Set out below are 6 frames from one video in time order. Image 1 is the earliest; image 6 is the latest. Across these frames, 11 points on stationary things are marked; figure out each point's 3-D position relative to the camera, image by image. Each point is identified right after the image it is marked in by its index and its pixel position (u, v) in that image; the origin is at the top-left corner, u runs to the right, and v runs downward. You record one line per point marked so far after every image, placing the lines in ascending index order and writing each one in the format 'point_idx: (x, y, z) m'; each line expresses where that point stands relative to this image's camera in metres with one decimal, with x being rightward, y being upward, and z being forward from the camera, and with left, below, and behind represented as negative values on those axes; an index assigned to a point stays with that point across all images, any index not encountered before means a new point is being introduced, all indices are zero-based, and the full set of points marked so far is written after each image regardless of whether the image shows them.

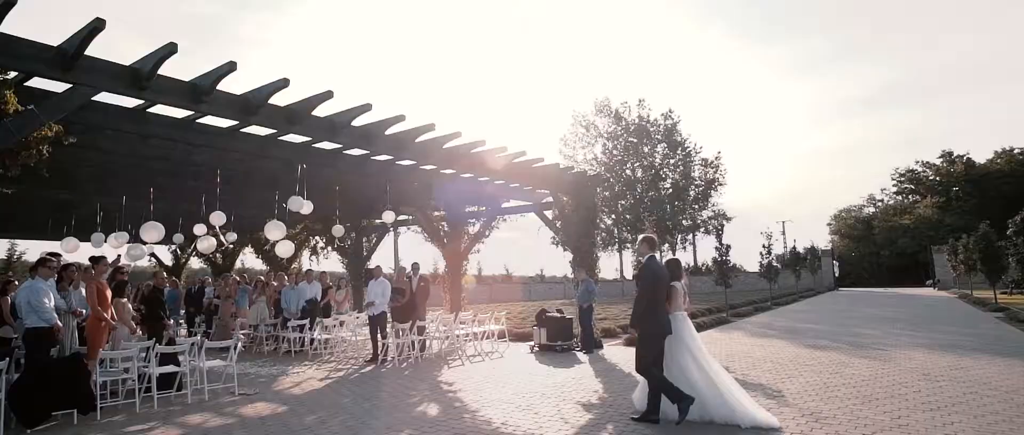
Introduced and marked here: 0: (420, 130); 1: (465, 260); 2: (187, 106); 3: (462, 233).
0: (-1.4, +1.3, +8.8) m
1: (-1.3, -1.1, +15.7) m
2: (-3.5, +1.2, +6.3) m
3: (-1.3, -0.4, +15.6) m
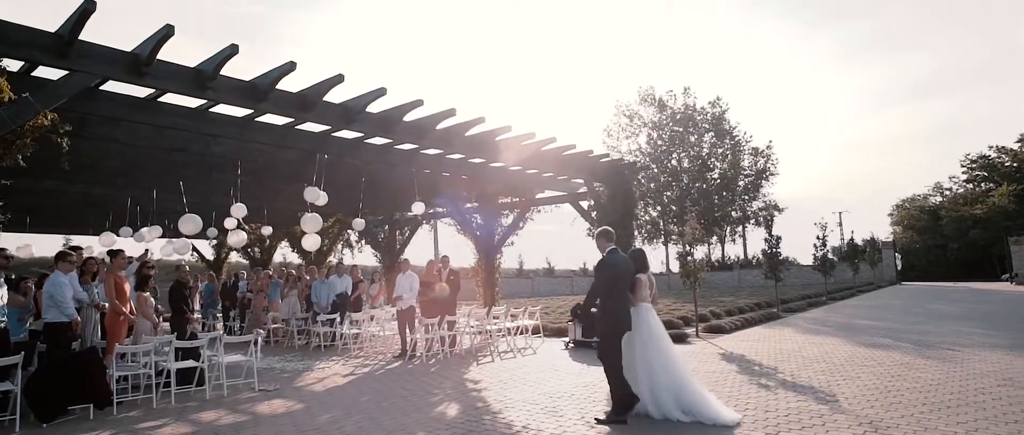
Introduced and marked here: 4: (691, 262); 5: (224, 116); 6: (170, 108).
0: (-1.0, +1.5, +8.4) m
1: (-0.4, -0.9, +15.3) m
2: (-3.3, +1.3, +6.1) m
3: (-0.4, -0.2, +15.2) m
4: (+4.4, -1.1, +14.4) m
5: (-3.8, +1.4, +7.8) m
6: (-4.2, +1.4, +7.2) m
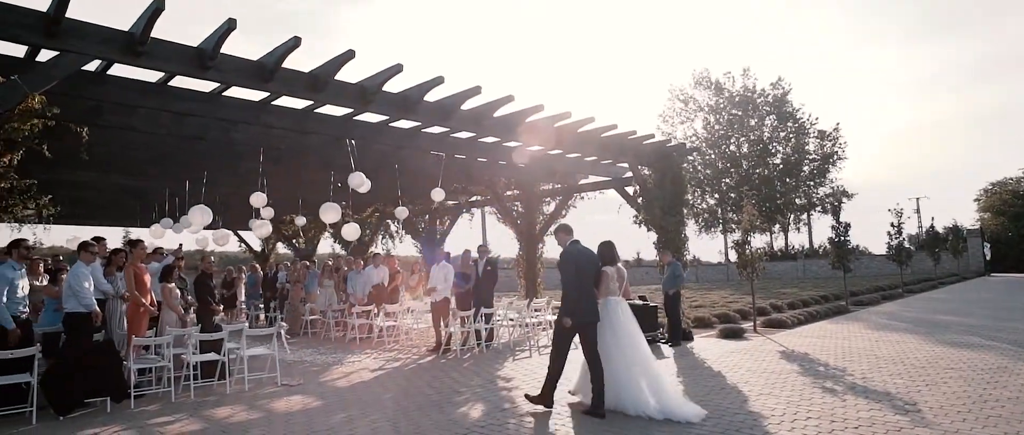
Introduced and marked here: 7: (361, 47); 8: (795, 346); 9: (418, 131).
0: (-0.6, +1.6, +7.8) m
1: (+0.7, -0.6, +14.6) m
2: (-3.1, +1.4, +5.7) m
3: (+0.6, +0.1, +14.6) m
4: (+5.4, -0.8, +13.3) m
5: (-3.5, +1.5, +7.4) m
6: (-3.9, +1.5, +7.0) m
7: (-1.7, +2.0, +6.8) m
8: (+4.7, -2.1, +9.8) m
9: (-1.5, +1.4, +9.6) m
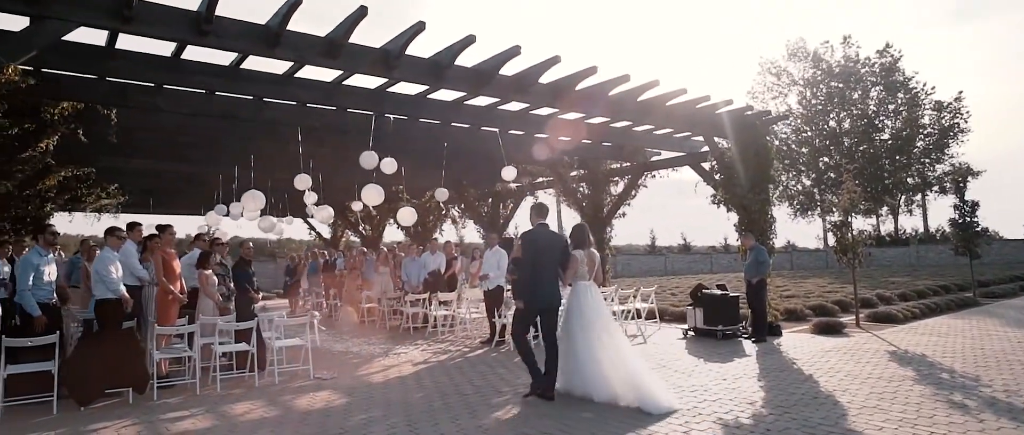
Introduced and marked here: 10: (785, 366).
0: (-0.1, +1.9, +6.9) m
1: (+2.2, -0.2, +13.5) m
2: (-2.9, +1.6, +5.2) m
3: (+2.1, +0.5, +13.4) m
4: (+6.6, -0.3, +11.5) m
5: (-3.0, +1.7, +6.9) m
6: (-3.5, +1.7, +6.5) m
7: (-1.4, +2.2, +6.1) m
8: (+5.6, -1.8, +8.2) m
9: (-0.7, +1.7, +8.9) m
10: (+3.5, -1.9, +7.6) m
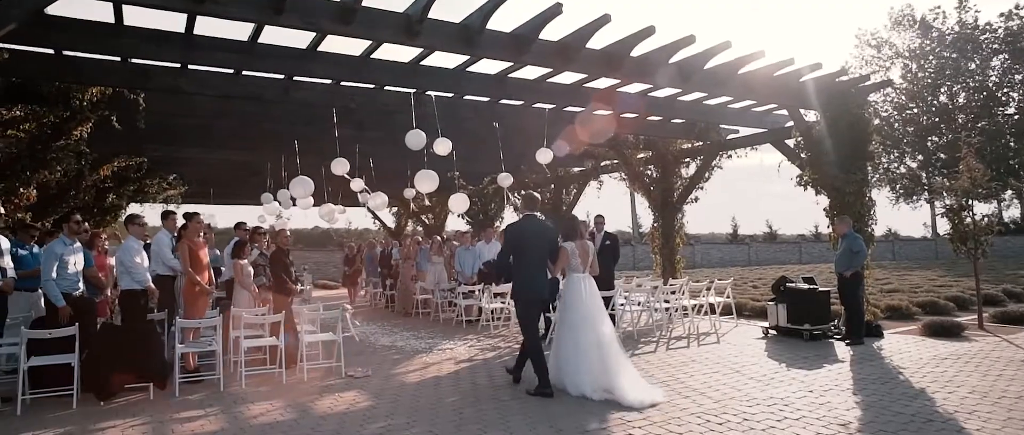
0: (+0.3, +2.1, +6.1) m
1: (+3.5, +0.1, +12.3) m
2: (-2.7, +1.7, +4.7) m
3: (+3.4, +0.8, +12.2) m
4: (+7.6, 0.0, +9.8) m
5: (-2.5, +1.9, +6.5) m
6: (-3.1, +1.8, +6.1) m
7: (-1.0, +2.3, +5.4) m
8: (+6.1, -1.6, +6.7) m
9: (-0.1, +1.9, +8.1) m
10: (+4.1, -1.7, +6.3) m
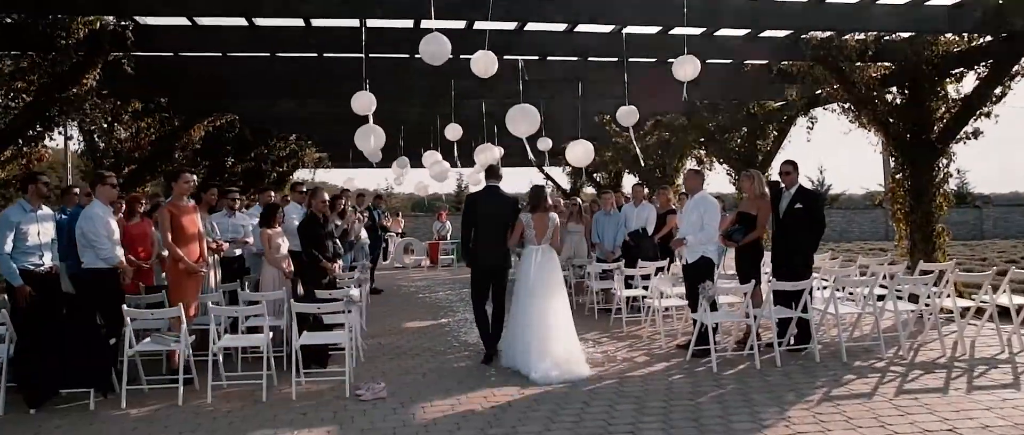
0: (+0.4, +2.4, +3.0) m
1: (+5.7, +0.8, +7.8) m
2: (-2.8, +2.0, +2.9) m
3: (+5.6, +1.5, +7.7) m
4: (+8.6, +0.5, +3.9) m
5: (-2.1, +2.2, +4.5) m
6: (-2.7, +2.2, +4.4) m
7: (-1.1, +2.6, +2.9) m
8: (+6.1, -1.2, +1.6) m
9: (+0.8, +2.4, +5.0) m
10: (+4.1, -1.4, +2.1) m
